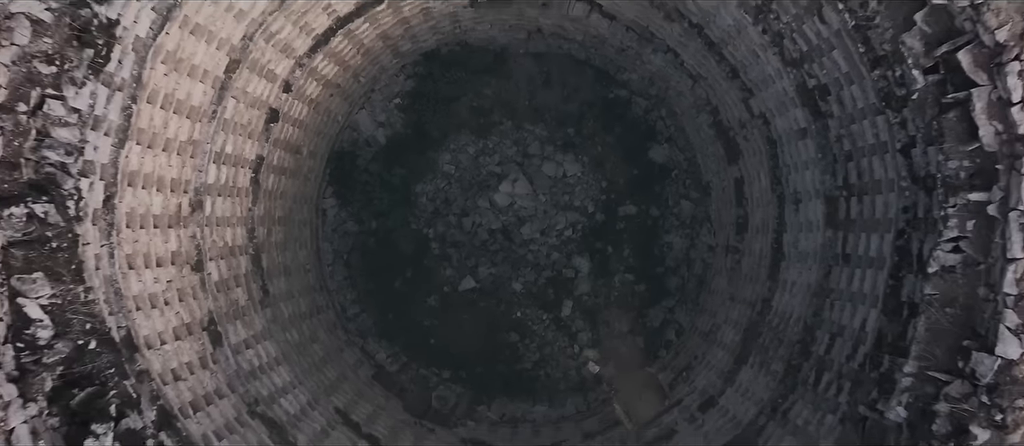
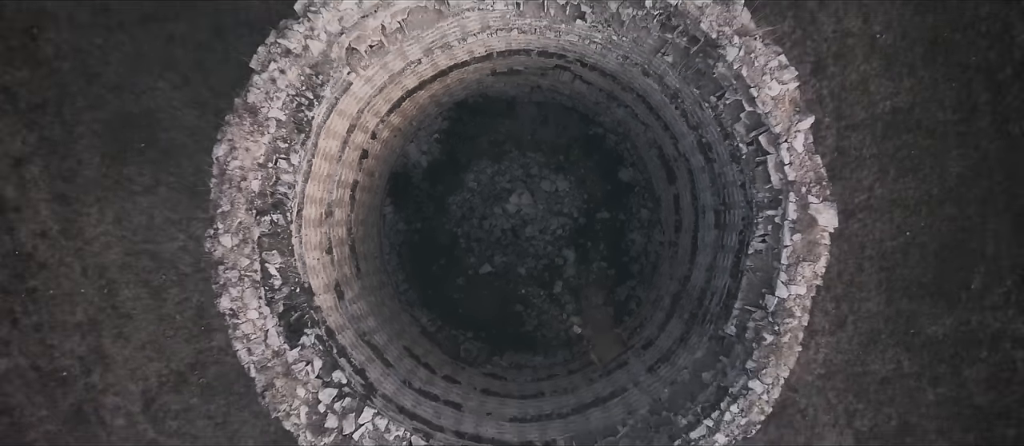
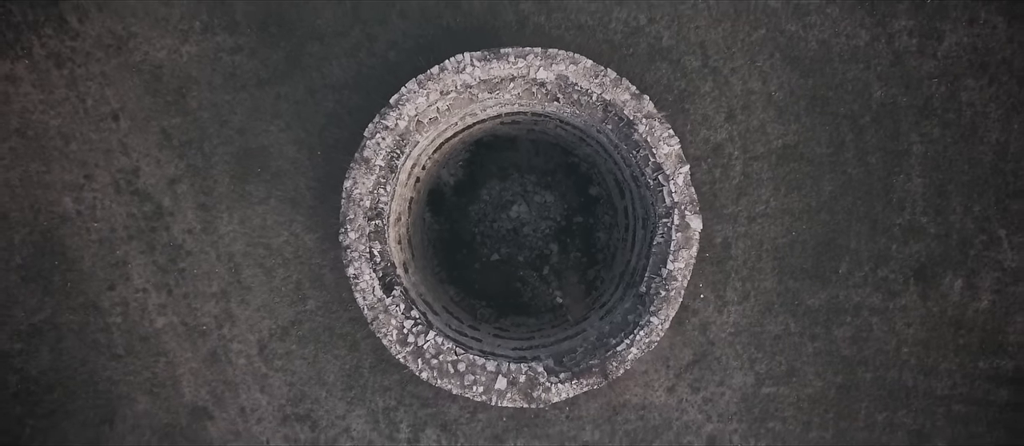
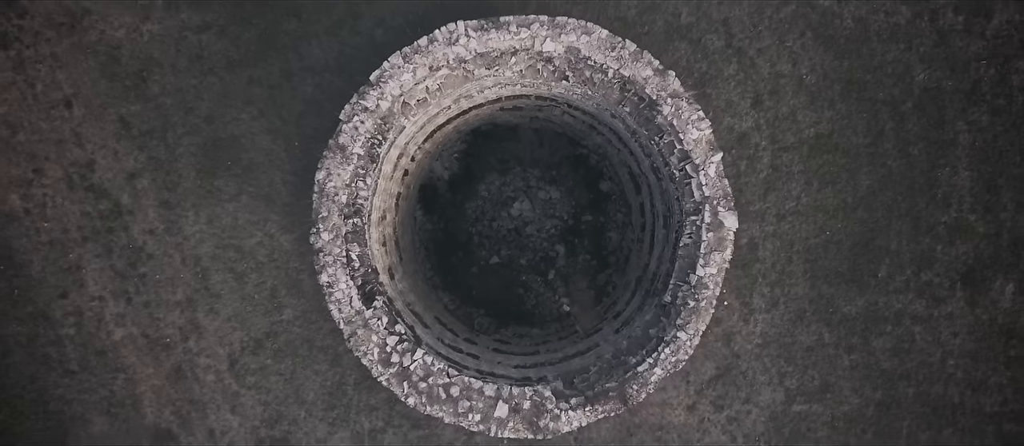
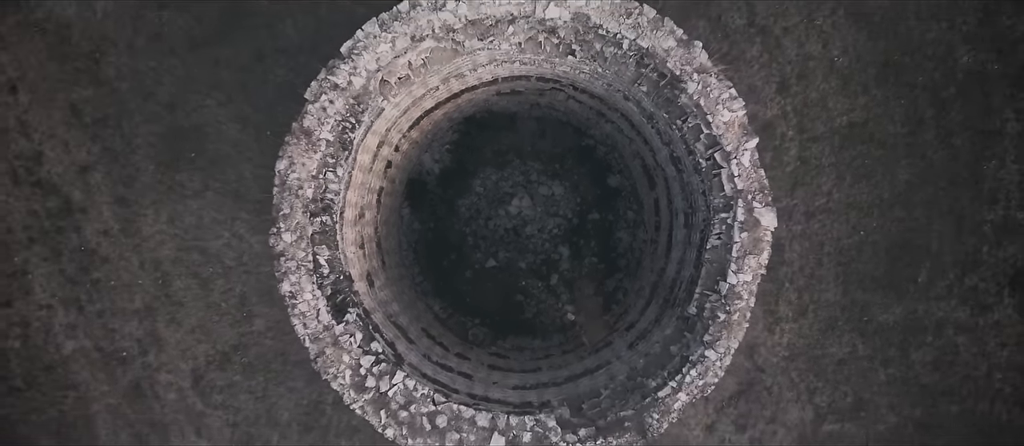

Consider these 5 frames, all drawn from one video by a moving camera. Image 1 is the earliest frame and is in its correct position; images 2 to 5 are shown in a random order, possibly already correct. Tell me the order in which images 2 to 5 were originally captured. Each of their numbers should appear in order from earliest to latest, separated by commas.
2, 5, 4, 3
